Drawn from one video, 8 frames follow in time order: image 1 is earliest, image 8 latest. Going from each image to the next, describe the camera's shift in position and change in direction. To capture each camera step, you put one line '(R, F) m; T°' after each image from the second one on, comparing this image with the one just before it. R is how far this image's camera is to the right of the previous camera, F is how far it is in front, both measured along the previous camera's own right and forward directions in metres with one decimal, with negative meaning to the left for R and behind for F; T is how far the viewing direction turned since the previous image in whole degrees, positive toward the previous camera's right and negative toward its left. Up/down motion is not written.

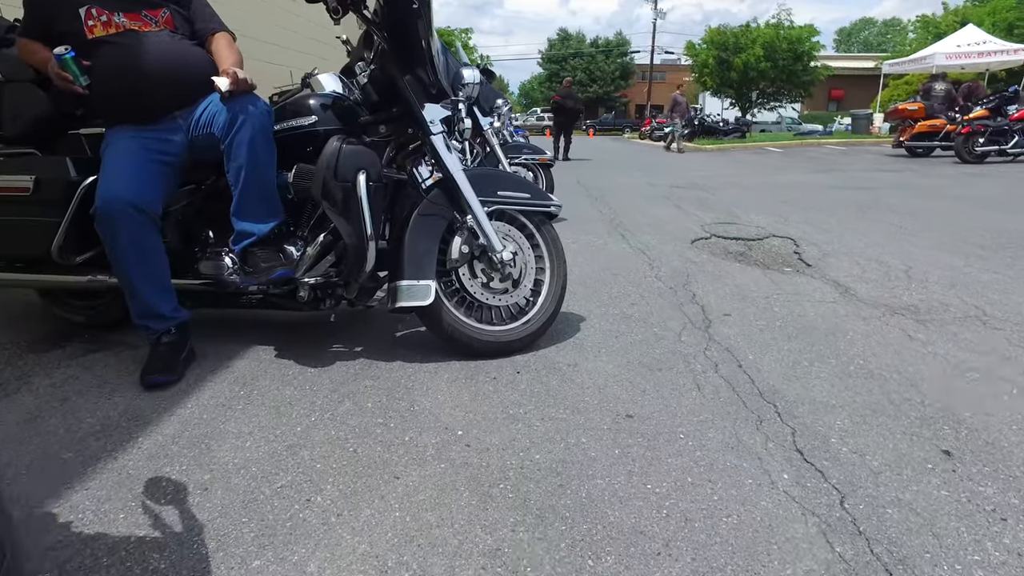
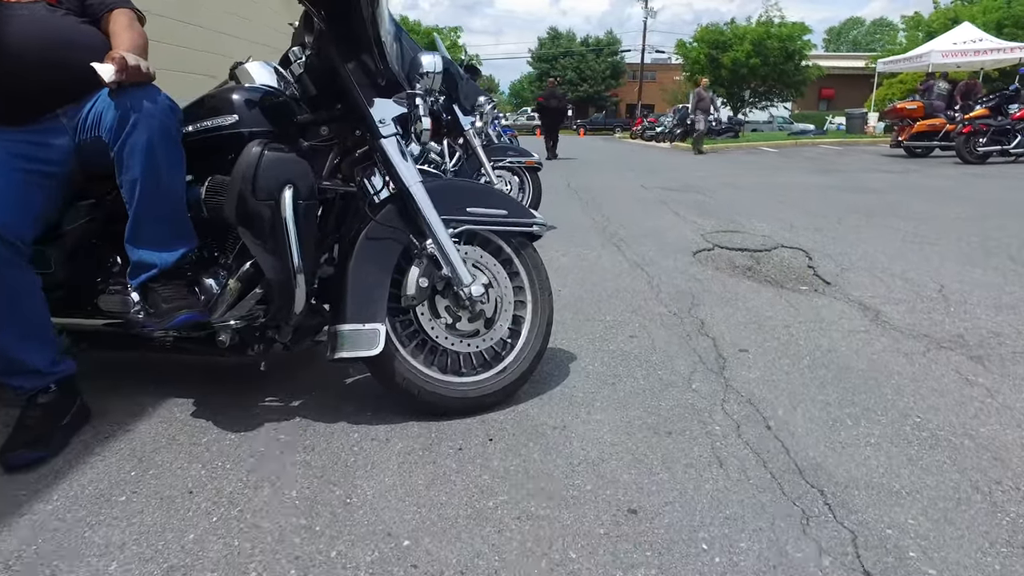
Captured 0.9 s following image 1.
(+0.1, +0.7) m; +1°
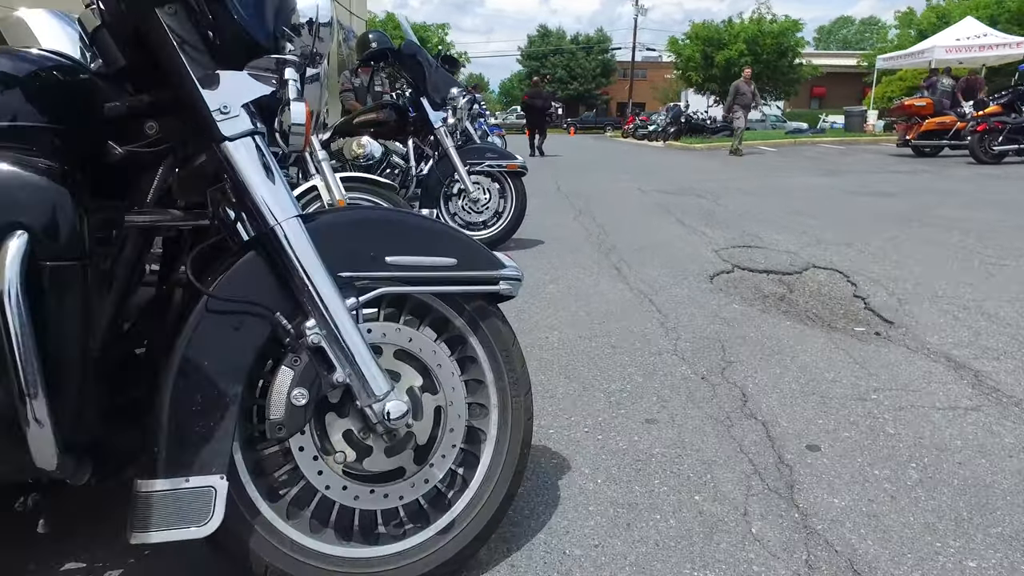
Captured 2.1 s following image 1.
(+0.1, +1.2) m; +1°
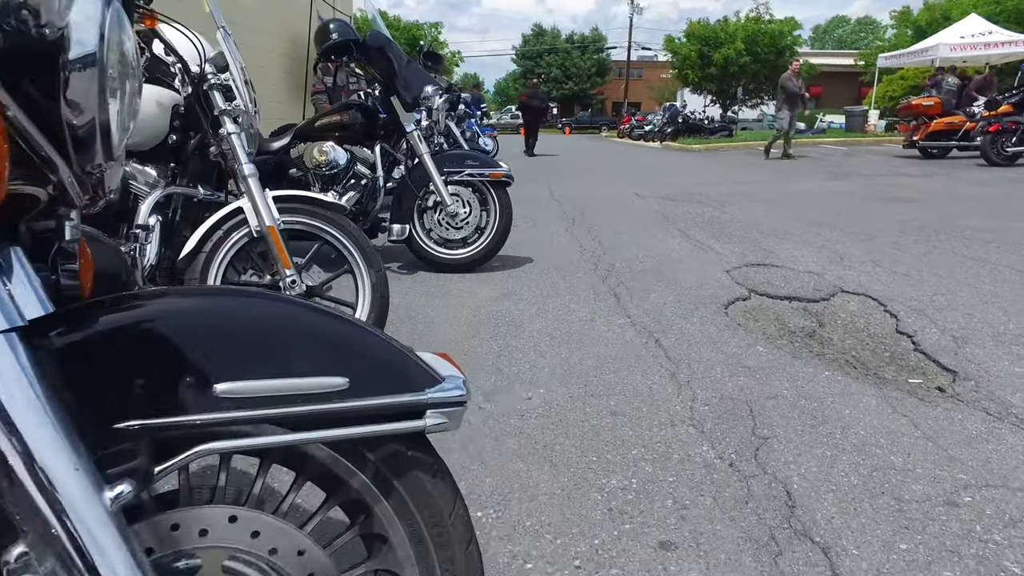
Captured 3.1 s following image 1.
(+0.1, +0.8) m; 0°
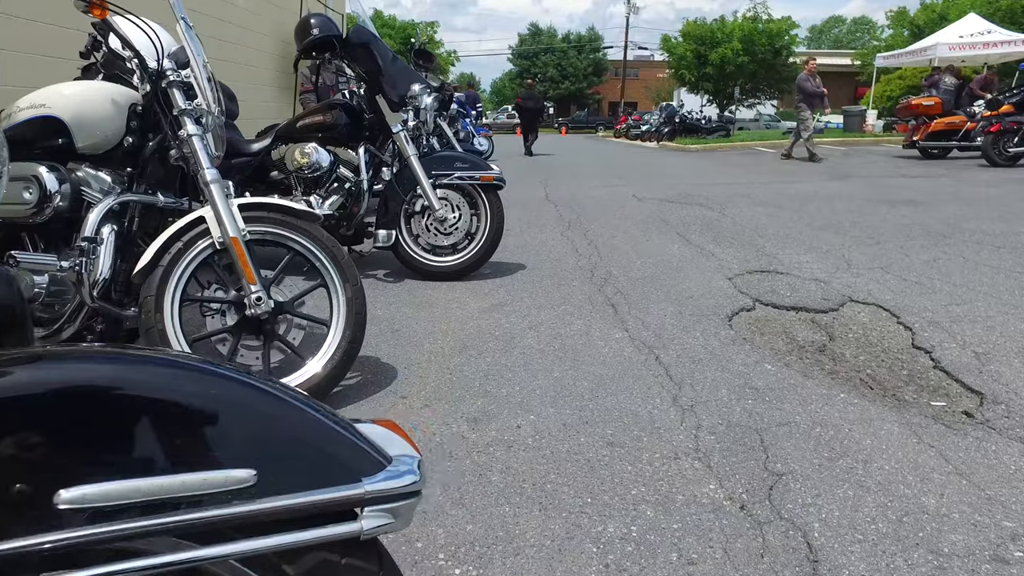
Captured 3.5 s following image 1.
(0.0, +0.3) m; 0°
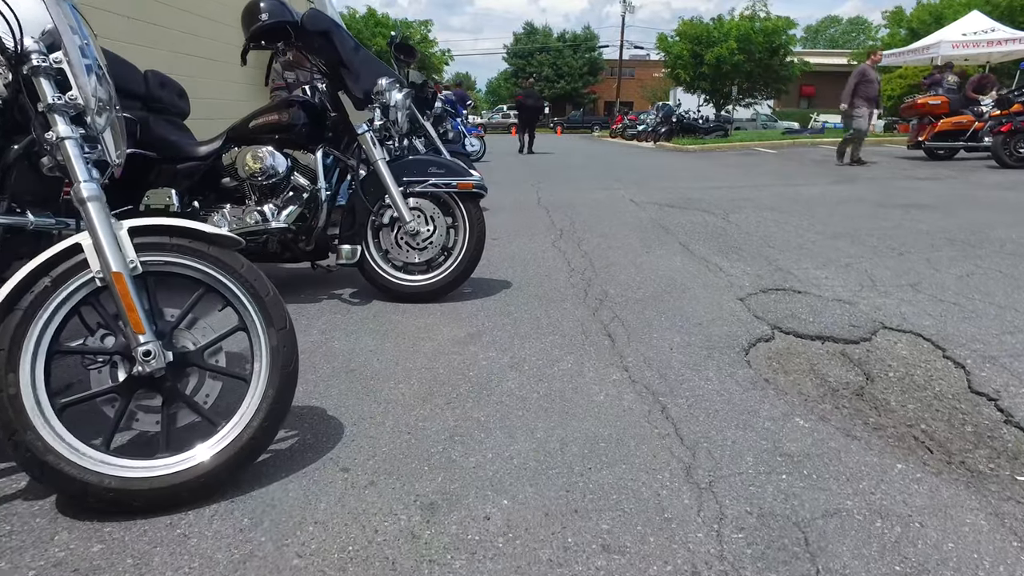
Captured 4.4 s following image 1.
(+0.1, +0.7) m; 0°
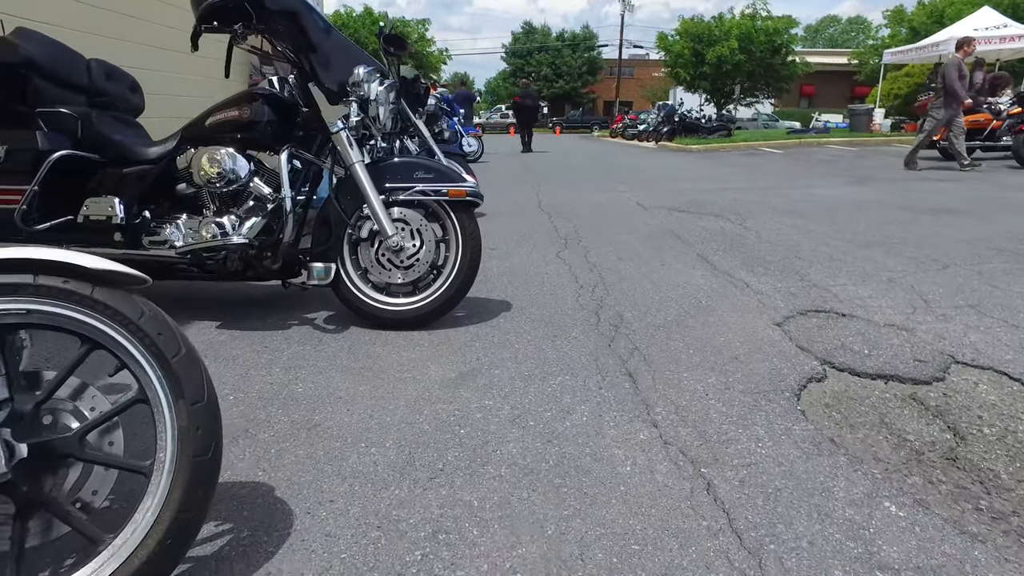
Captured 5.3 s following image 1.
(0.0, +0.7) m; 0°
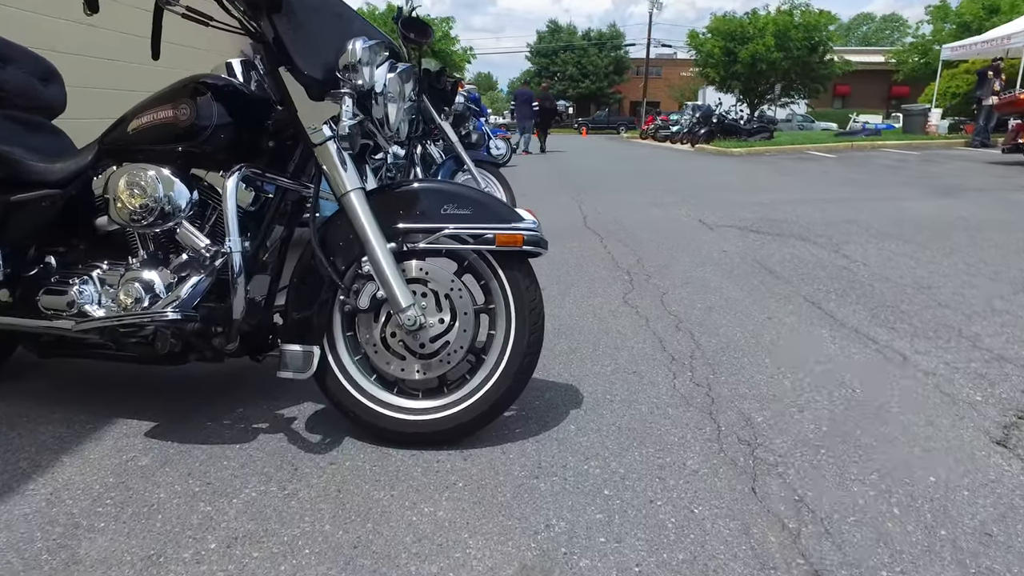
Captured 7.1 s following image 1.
(-0.3, +1.5) m; -2°
